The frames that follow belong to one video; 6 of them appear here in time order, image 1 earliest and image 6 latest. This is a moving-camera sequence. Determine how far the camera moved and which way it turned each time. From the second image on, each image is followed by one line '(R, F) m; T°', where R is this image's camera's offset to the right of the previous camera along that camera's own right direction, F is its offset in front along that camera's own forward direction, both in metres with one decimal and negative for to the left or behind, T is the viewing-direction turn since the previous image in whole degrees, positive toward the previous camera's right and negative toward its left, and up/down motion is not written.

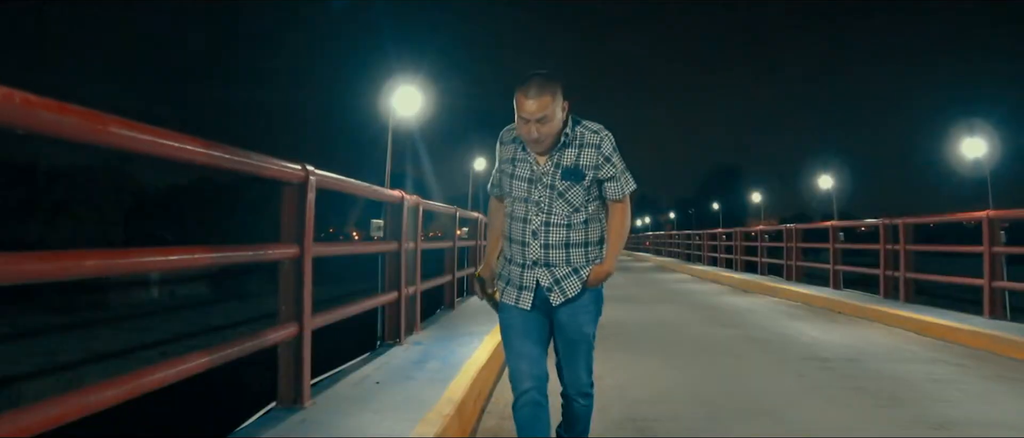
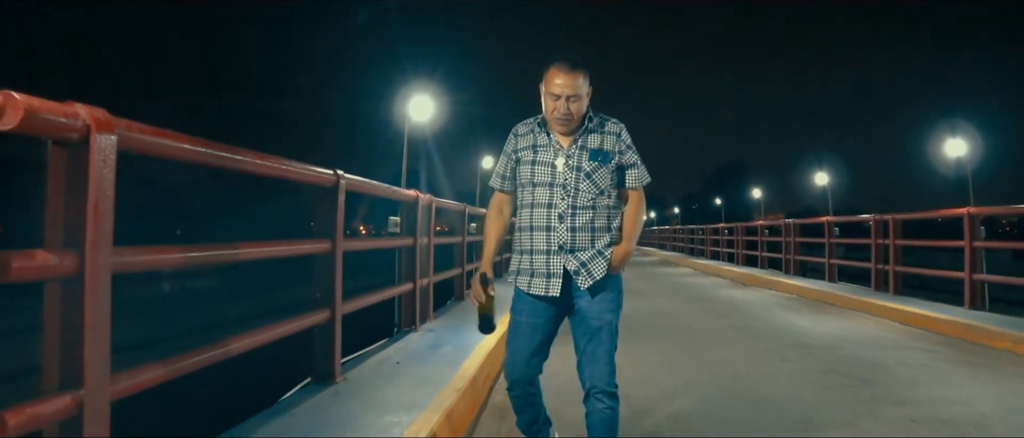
(0.0, -0.6) m; 0°
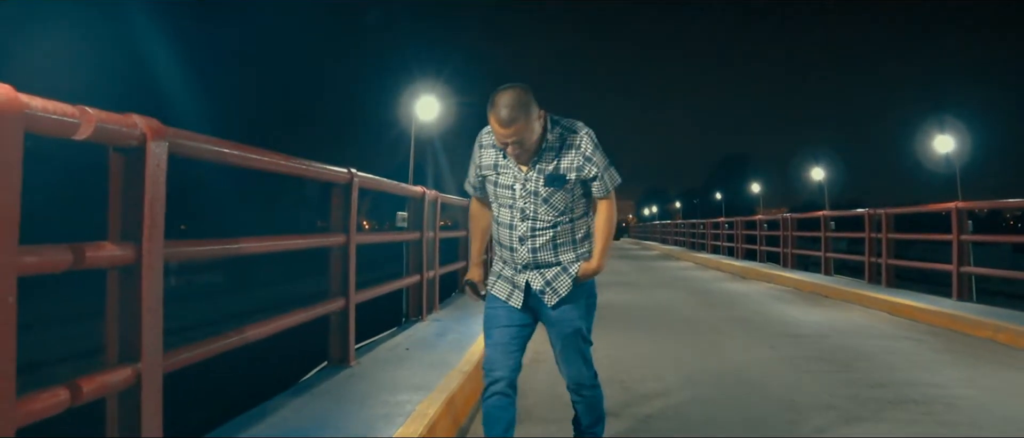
(0.0, -0.4) m; 0°
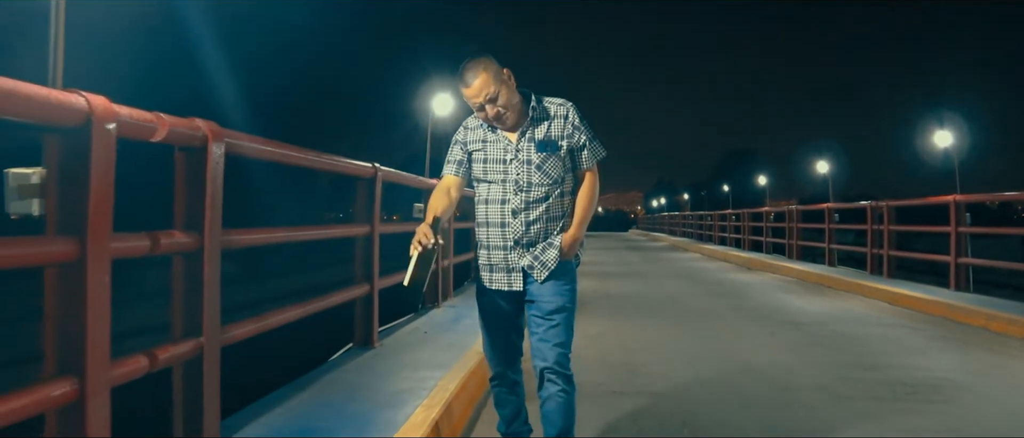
(0.0, -0.4) m; -1°
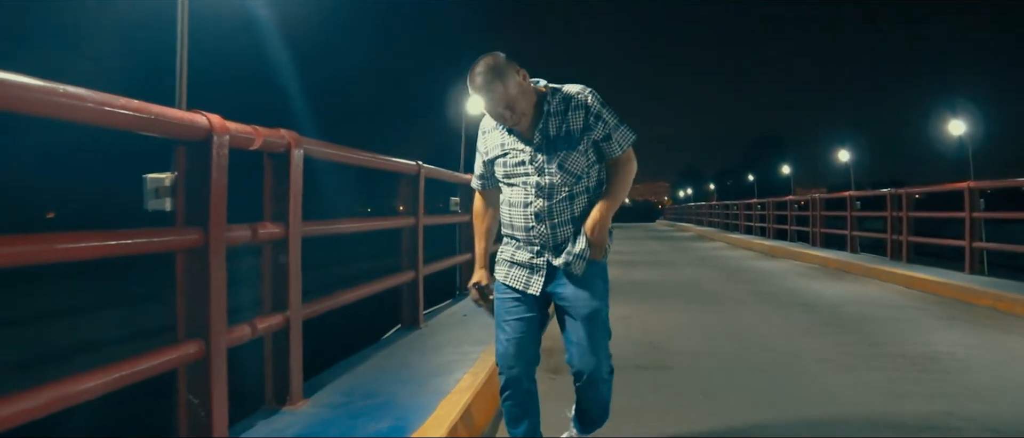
(0.0, -0.6) m; -2°
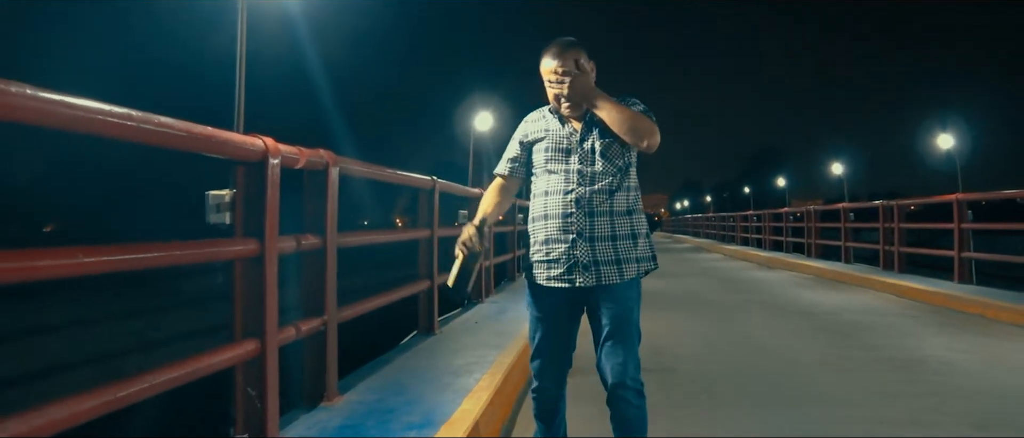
(-0.1, -0.4) m; 0°
